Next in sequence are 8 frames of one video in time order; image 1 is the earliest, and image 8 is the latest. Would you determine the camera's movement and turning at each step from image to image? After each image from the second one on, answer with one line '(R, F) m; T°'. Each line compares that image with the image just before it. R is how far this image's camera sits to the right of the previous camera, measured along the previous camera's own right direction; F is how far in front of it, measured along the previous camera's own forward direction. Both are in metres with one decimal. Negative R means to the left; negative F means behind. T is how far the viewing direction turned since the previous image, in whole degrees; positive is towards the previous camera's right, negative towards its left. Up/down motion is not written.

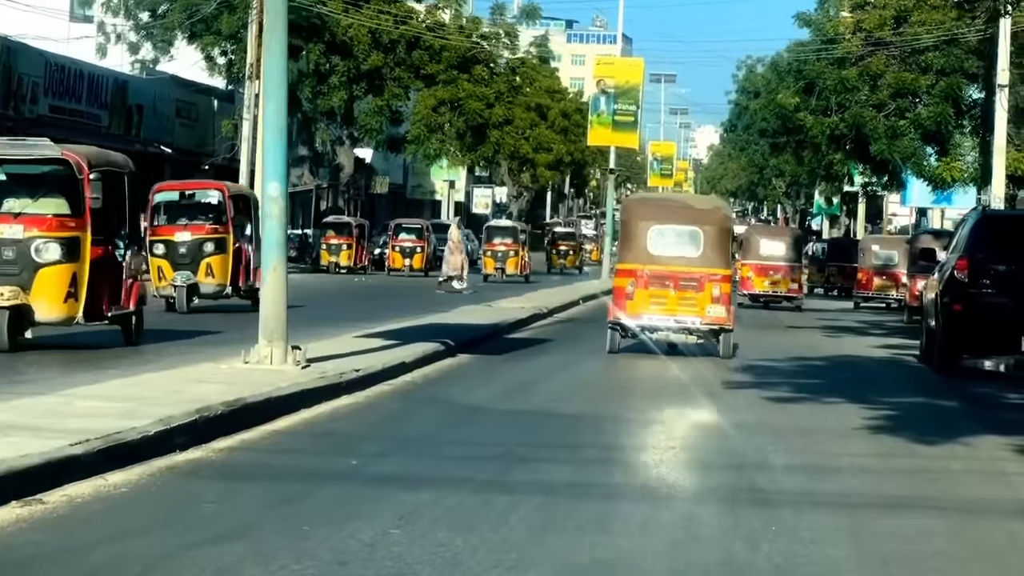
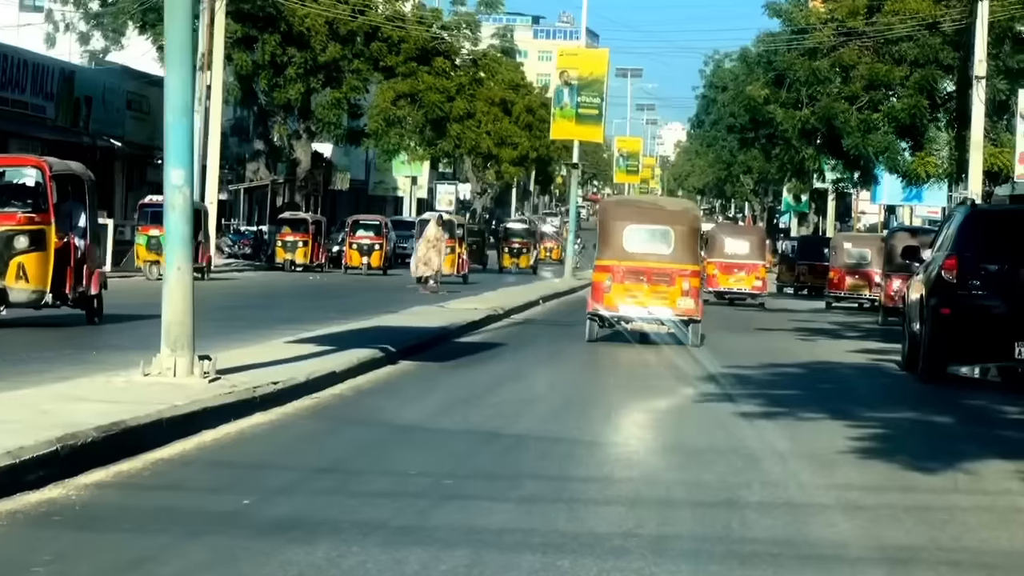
(+0.2, +1.6) m; +1°
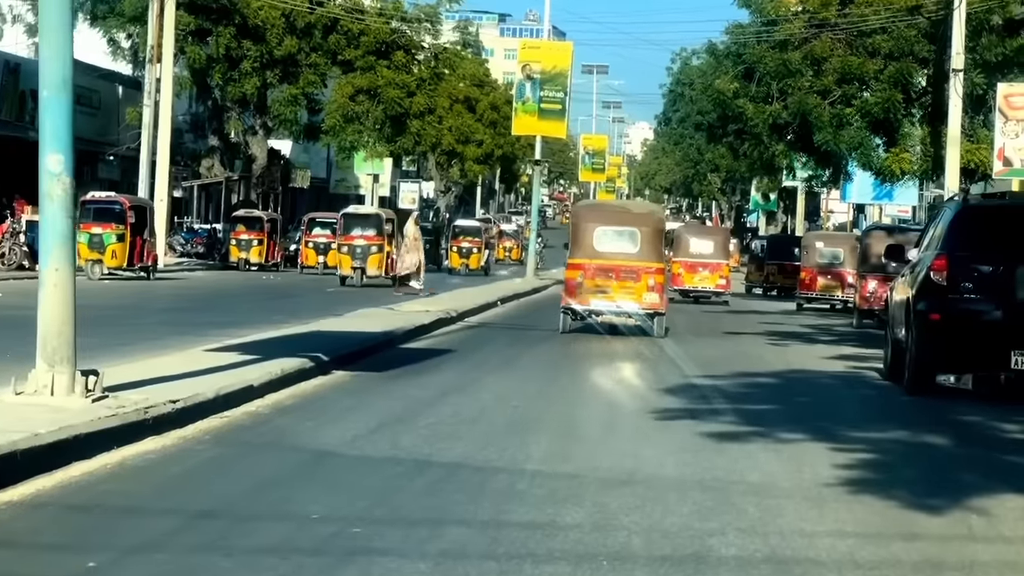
(+0.2, +1.6) m; +1°
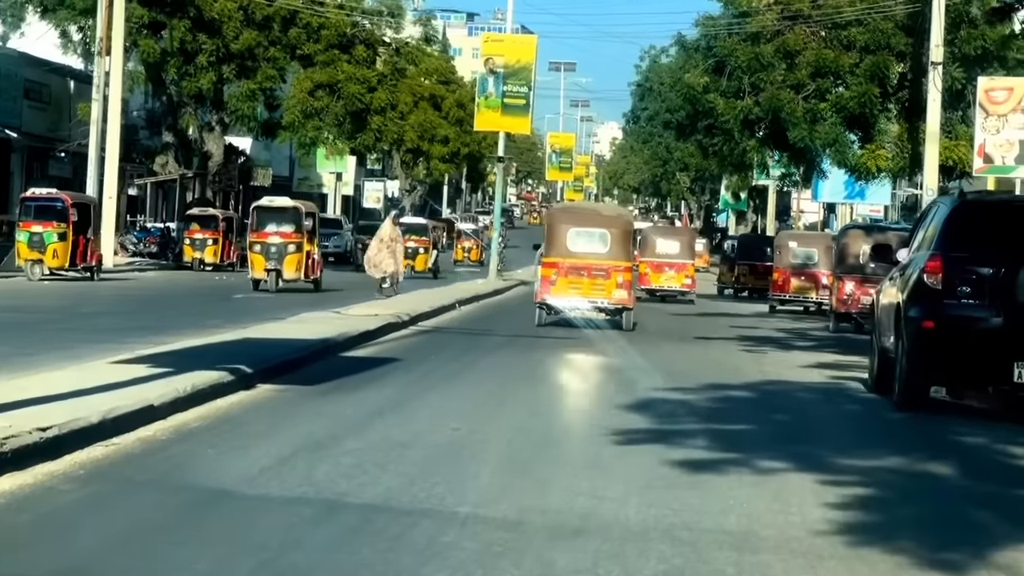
(+0.1, +1.6) m; +1°
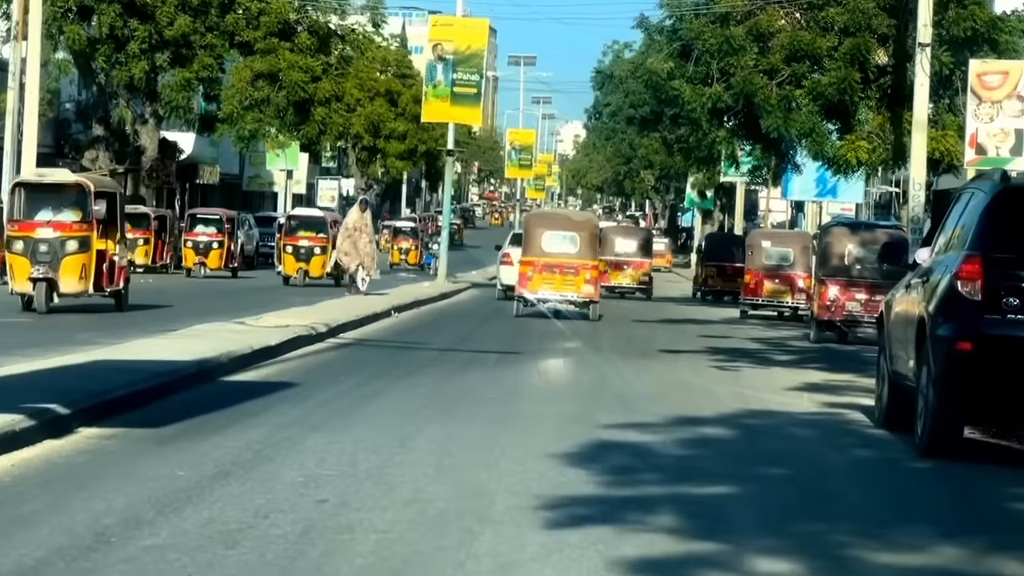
(+0.3, +3.3) m; +1°
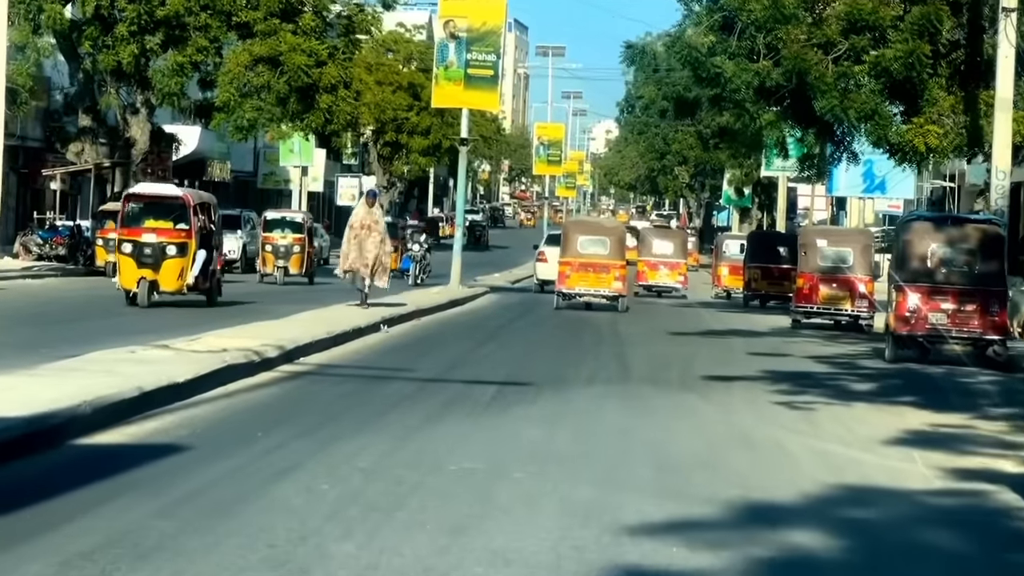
(+0.2, +4.5) m; -1°
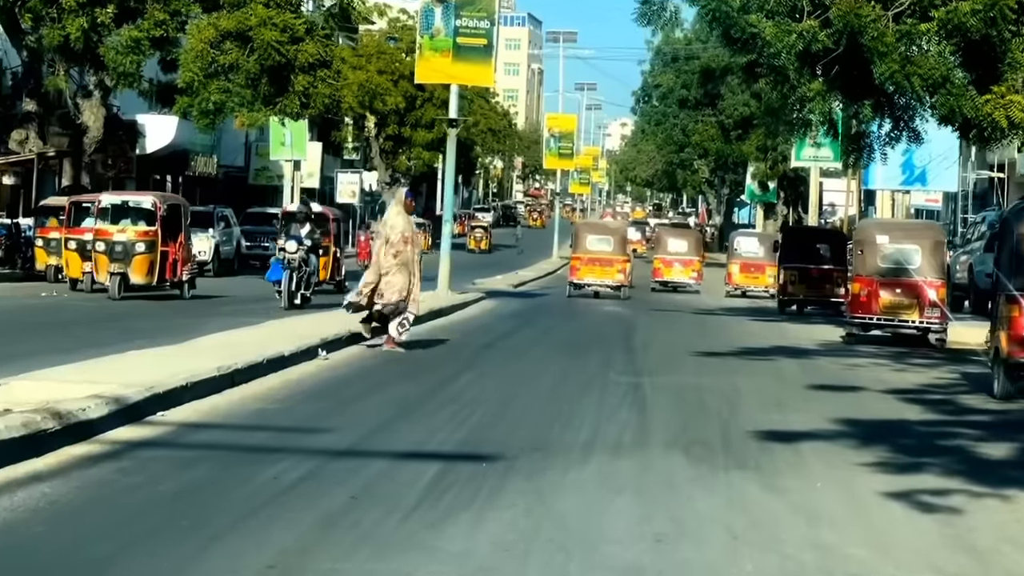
(+0.3, +5.6) m; 0°
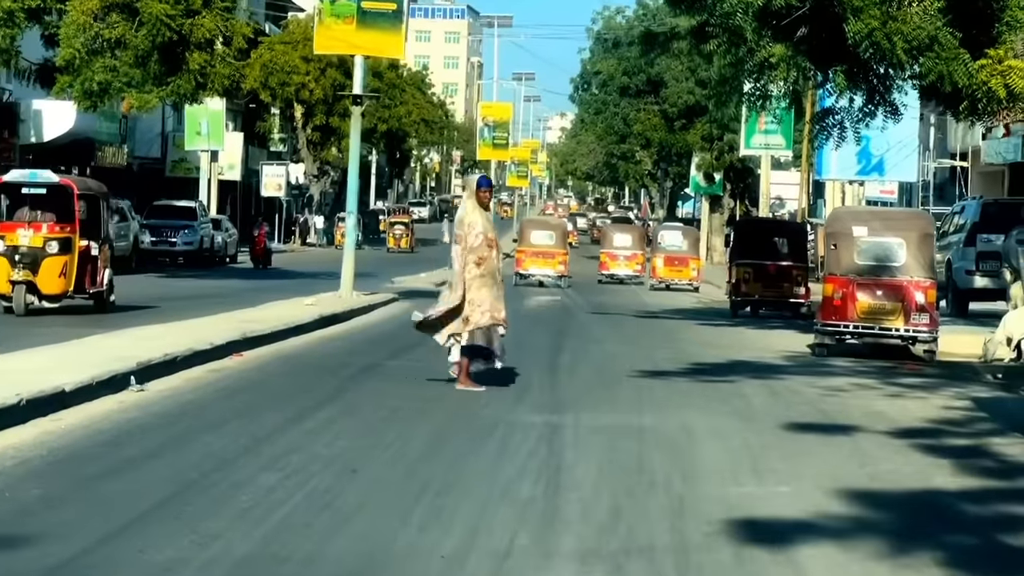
(+0.4, +4.3) m; +2°
